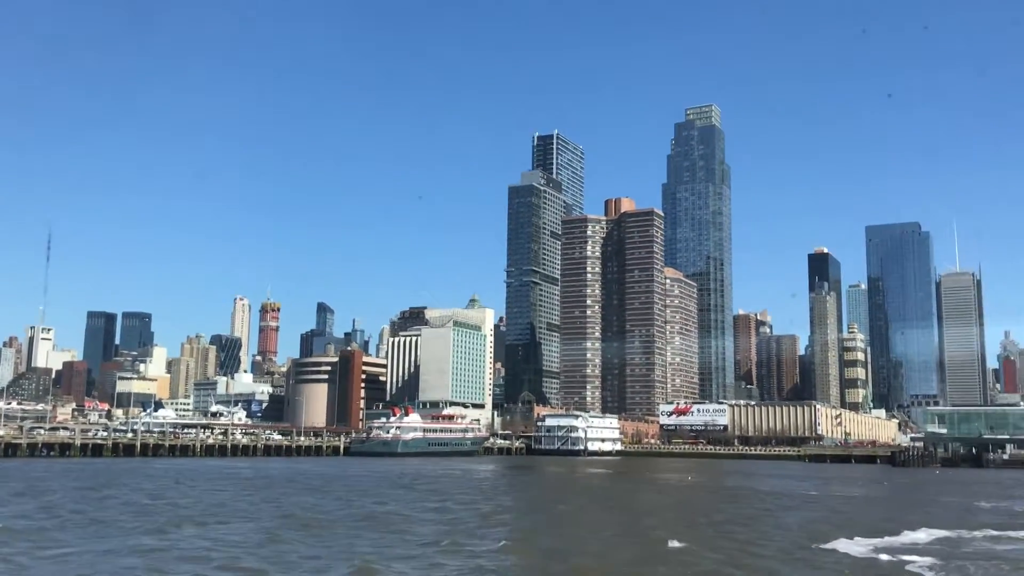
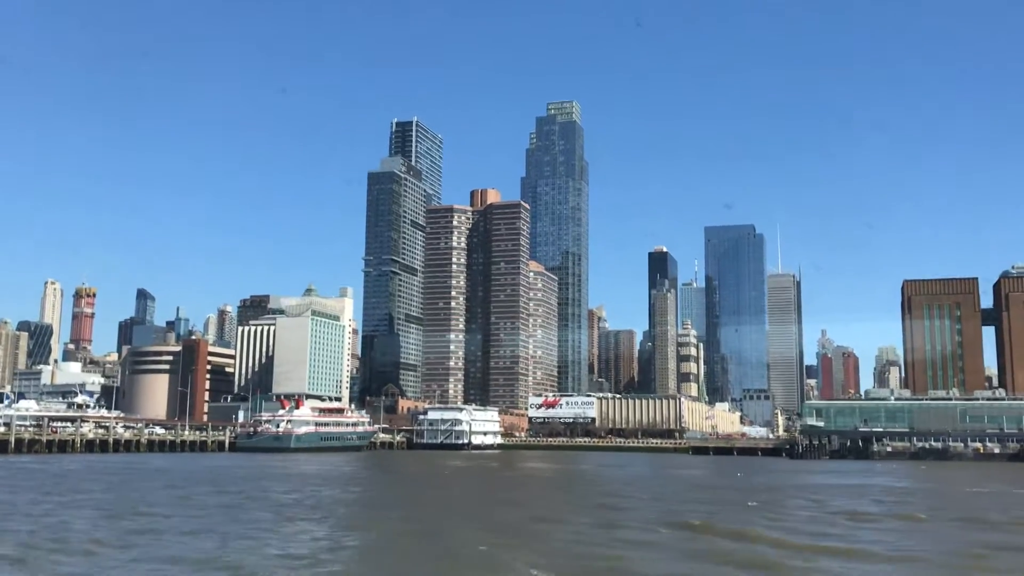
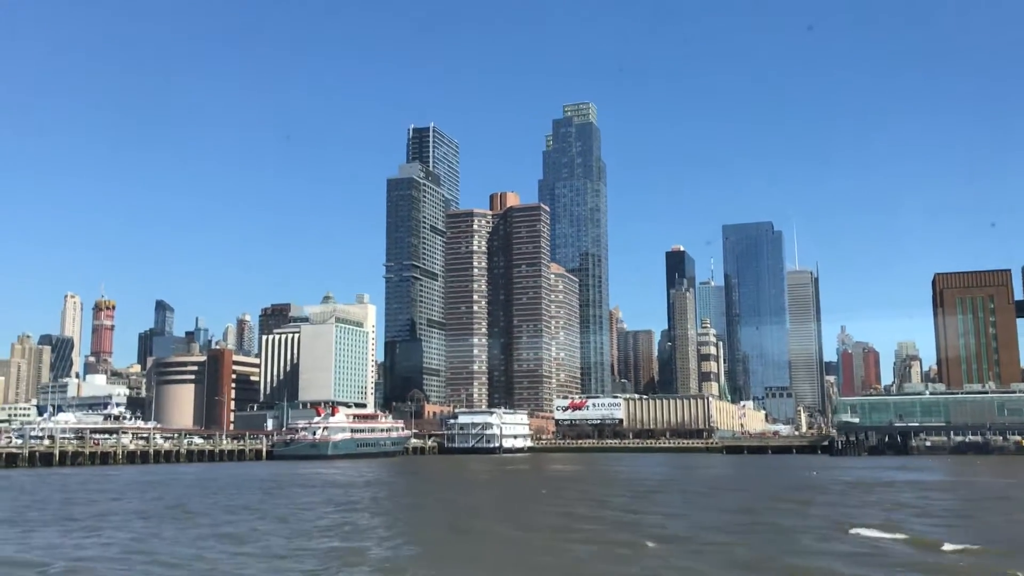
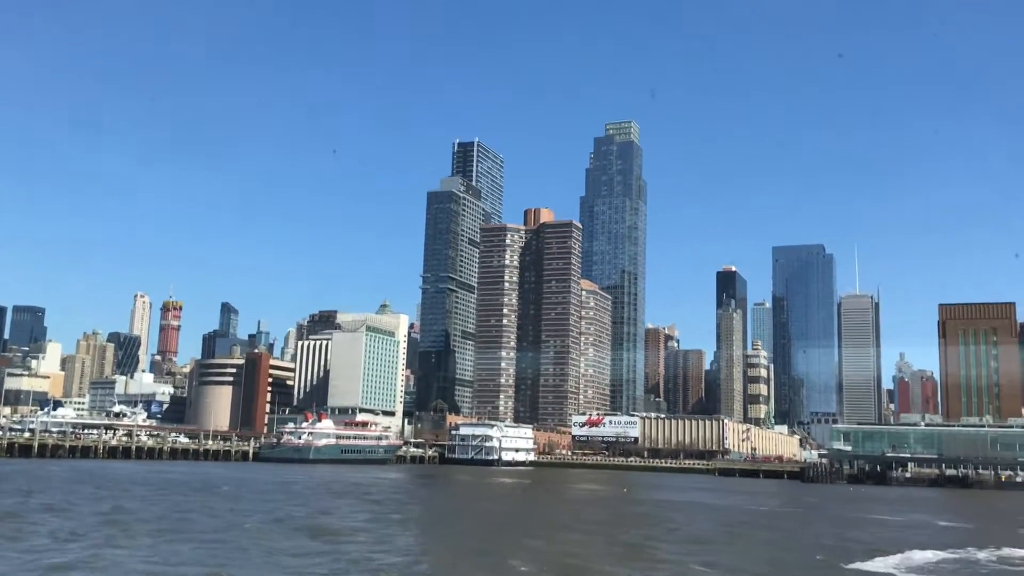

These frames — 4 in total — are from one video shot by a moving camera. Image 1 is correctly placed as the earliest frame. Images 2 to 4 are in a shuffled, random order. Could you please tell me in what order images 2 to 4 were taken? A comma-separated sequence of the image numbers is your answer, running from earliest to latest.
4, 2, 3
